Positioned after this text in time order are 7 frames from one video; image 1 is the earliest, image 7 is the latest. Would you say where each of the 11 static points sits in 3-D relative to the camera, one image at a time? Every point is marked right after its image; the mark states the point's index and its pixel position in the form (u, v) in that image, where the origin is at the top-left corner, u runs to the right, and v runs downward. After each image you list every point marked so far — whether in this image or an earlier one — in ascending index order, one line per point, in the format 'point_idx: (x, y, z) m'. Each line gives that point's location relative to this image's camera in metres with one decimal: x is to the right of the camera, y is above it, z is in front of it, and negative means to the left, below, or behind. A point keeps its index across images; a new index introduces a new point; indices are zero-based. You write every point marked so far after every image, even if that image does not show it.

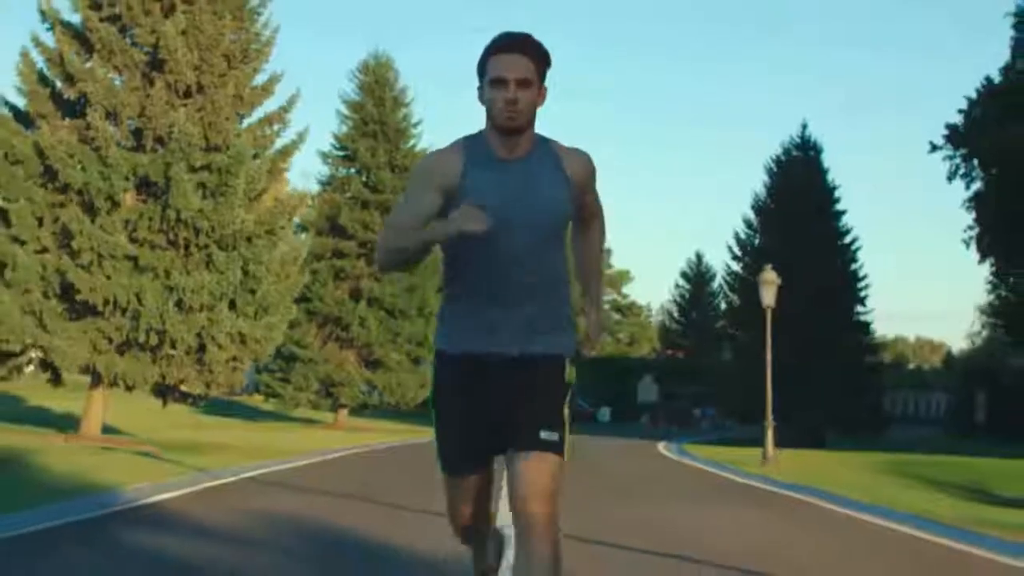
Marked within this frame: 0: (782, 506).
0: (+3.5, -2.8, +18.5) m
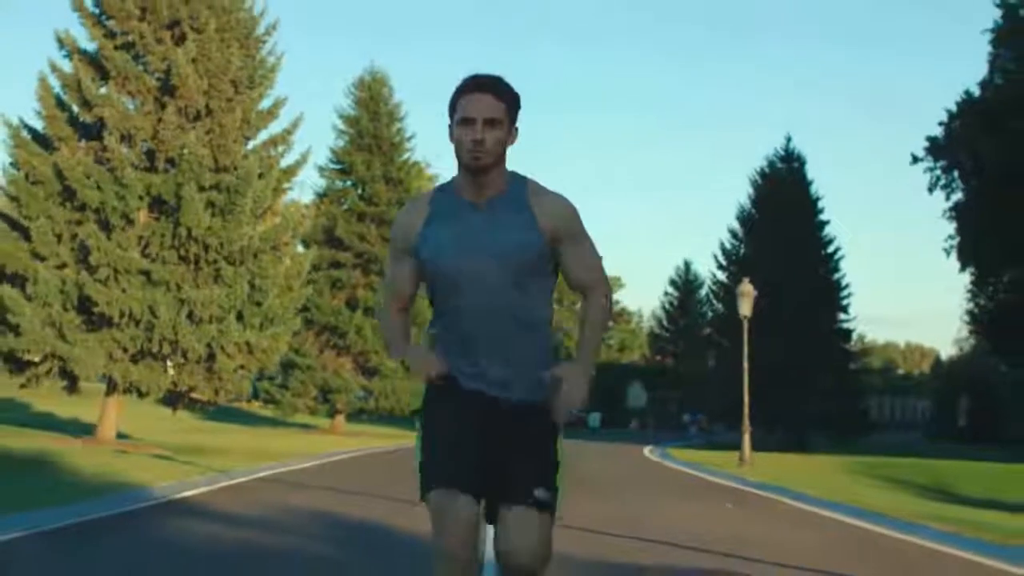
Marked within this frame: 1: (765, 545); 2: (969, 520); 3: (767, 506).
0: (+3.4, -2.9, +19.8) m
1: (+2.5, -2.5, +14.6) m
2: (+5.9, -3.0, +18.9) m
3: (+3.5, -2.9, +19.8) m
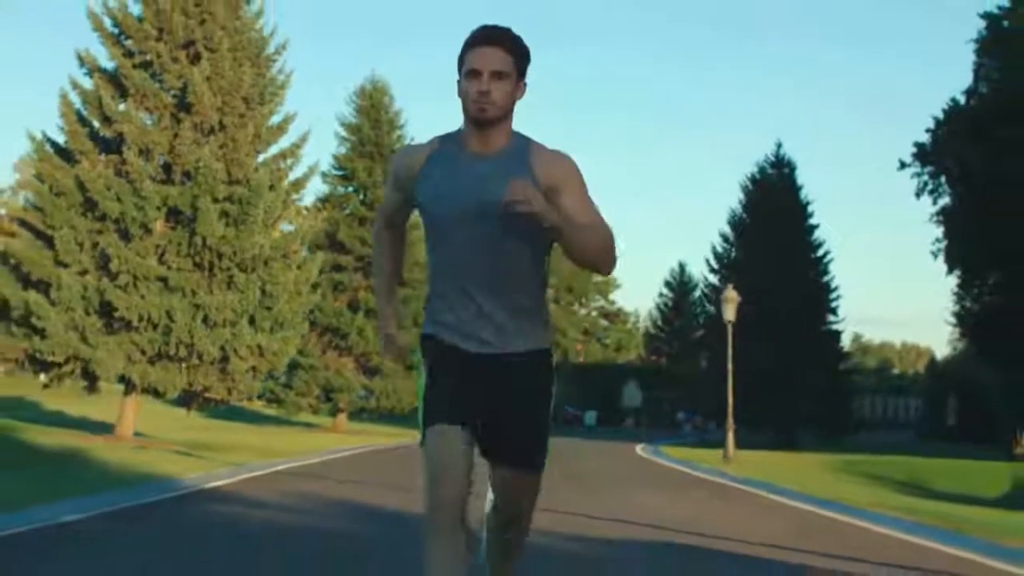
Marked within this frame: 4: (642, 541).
0: (+3.3, -3.0, +21.1) m
1: (+2.5, -2.7, +15.9) m
2: (+5.9, -3.1, +20.2) m
3: (+3.5, -3.0, +21.1) m
4: (+1.2, -2.3, +13.5) m
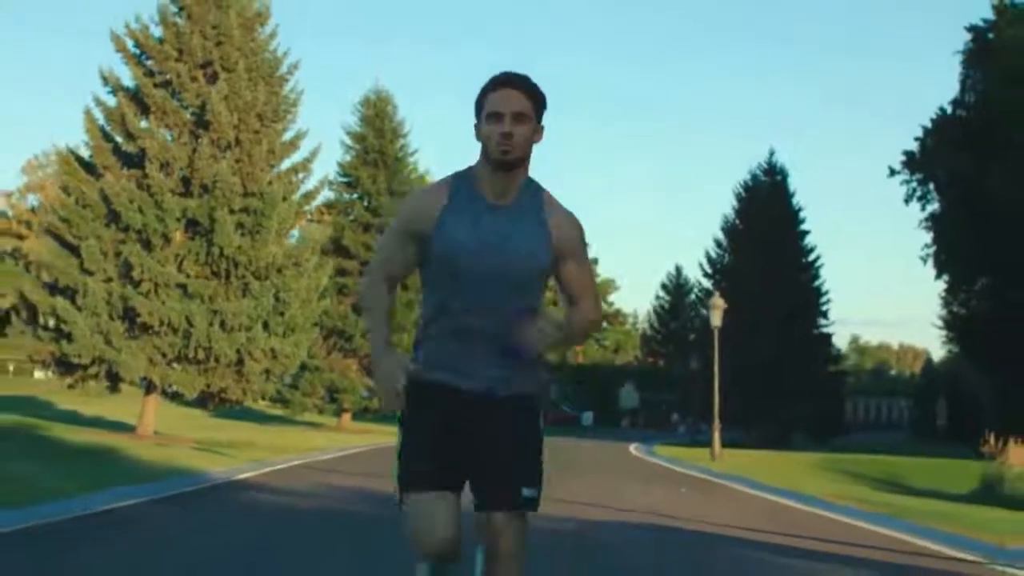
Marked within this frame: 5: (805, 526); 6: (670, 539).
0: (+3.3, -3.2, +22.6) m
1: (+2.5, -2.8, +17.4) m
2: (+5.9, -3.2, +21.7) m
3: (+3.4, -3.2, +22.5) m
4: (+1.2, -2.4, +15.0) m
5: (+3.5, -2.8, +17.4) m
6: (+1.5, -2.4, +13.9) m
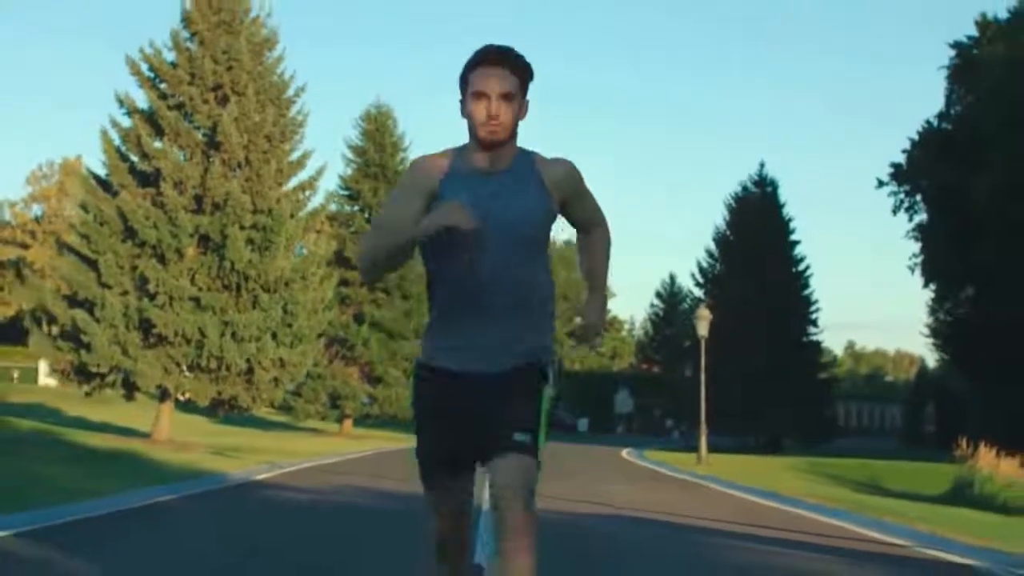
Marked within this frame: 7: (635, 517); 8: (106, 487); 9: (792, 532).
0: (+3.3, -3.4, +23.8) m
1: (+2.4, -3.0, +18.7) m
2: (+5.8, -3.4, +23.0) m
3: (+3.4, -3.4, +23.8) m
4: (+1.1, -2.6, +16.3) m
5: (+3.5, -3.0, +18.7) m
6: (+1.5, -2.5, +15.2) m
7: (+1.4, -2.7, +16.9) m
8: (-5.0, -2.4, +17.7) m
9: (+3.1, -2.7, +16.1) m
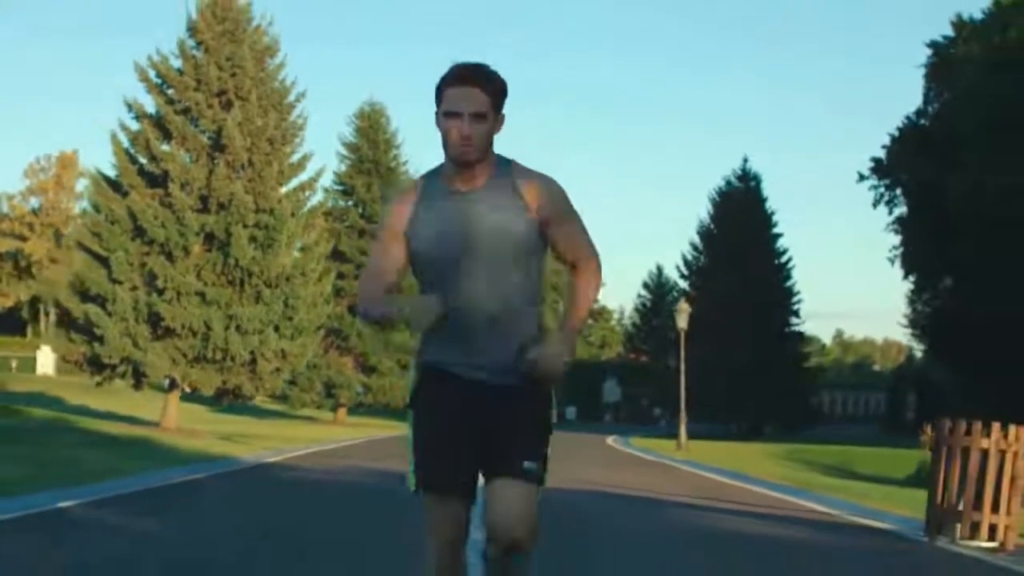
0: (+3.1, -3.3, +25.4) m
1: (+2.3, -2.9, +20.2) m
2: (+5.6, -3.4, +24.5) m
3: (+3.2, -3.3, +25.3) m
4: (+1.0, -2.6, +17.8) m
5: (+3.3, -3.0, +20.2) m
6: (+1.3, -2.5, +16.7) m
7: (+1.3, -2.7, +18.4) m
8: (-5.1, -2.4, +19.2) m
9: (+3.0, -2.7, +17.6) m
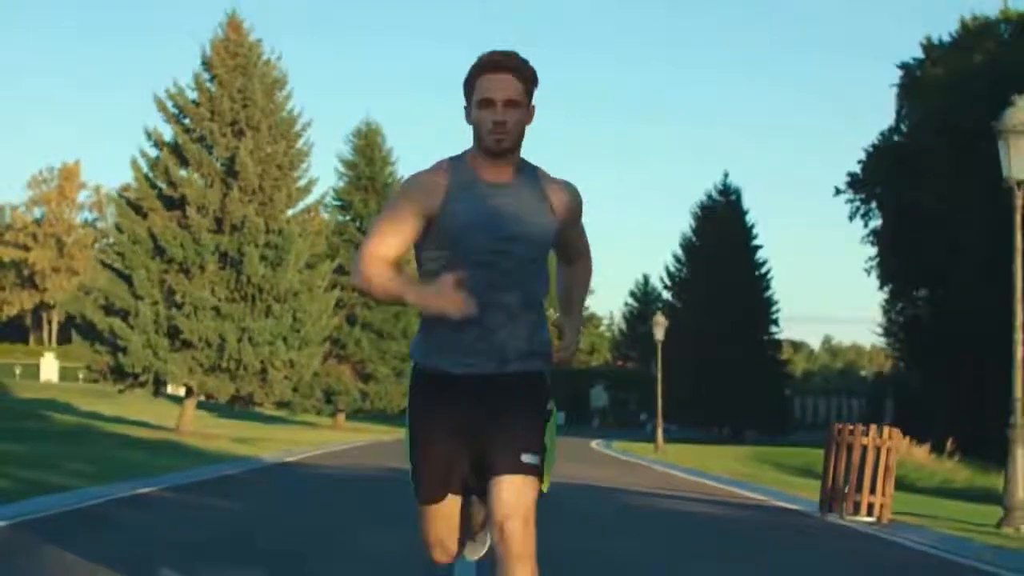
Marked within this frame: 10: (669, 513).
0: (+2.9, -3.6, +27.8) m
1: (+2.1, -3.2, +22.5) m
2: (+5.4, -3.7, +26.9) m
3: (+3.0, -3.6, +27.7) m
4: (+0.9, -2.9, +20.1) m
5: (+3.2, -3.3, +22.6) m
6: (+1.2, -2.8, +19.0) m
7: (+1.2, -3.0, +20.8) m
8: (-5.3, -2.7, +21.5) m
9: (+2.8, -2.9, +20.0) m
10: (+1.7, -2.6, +16.5) m
